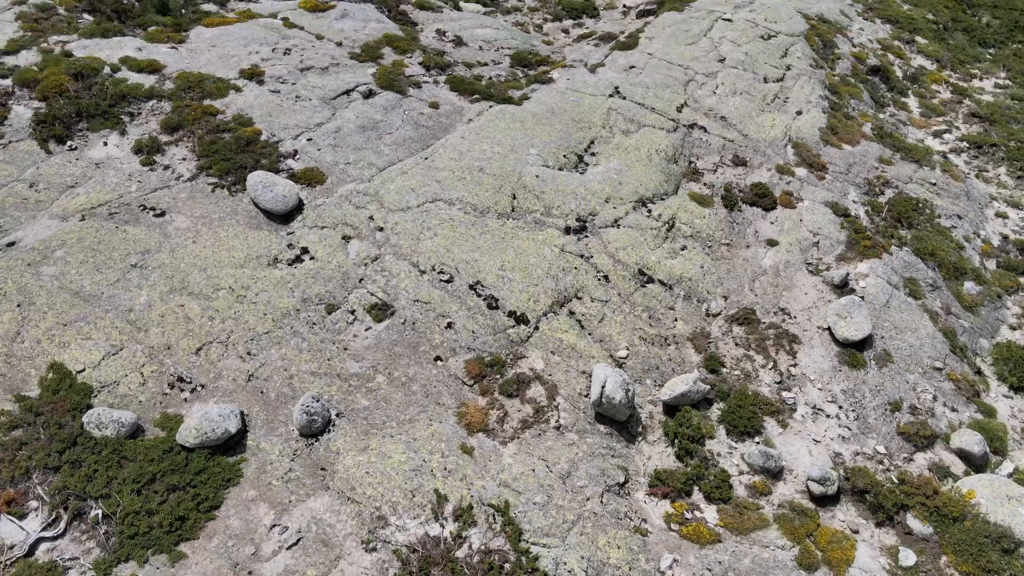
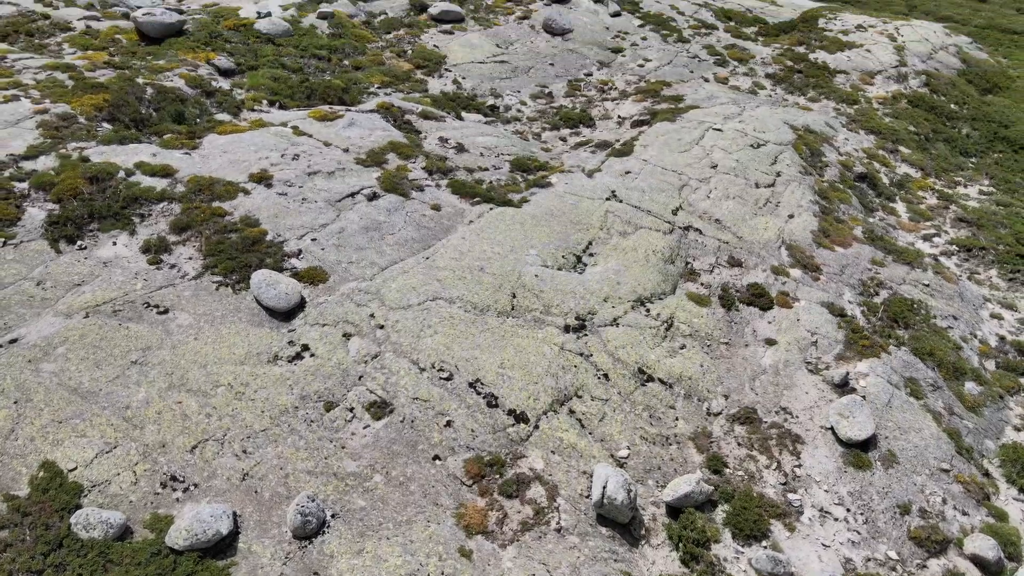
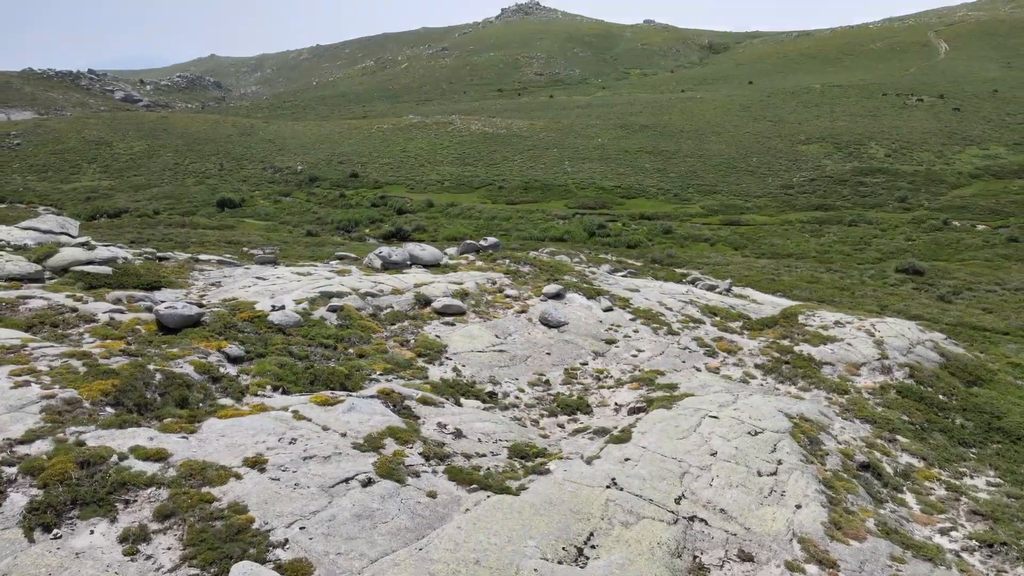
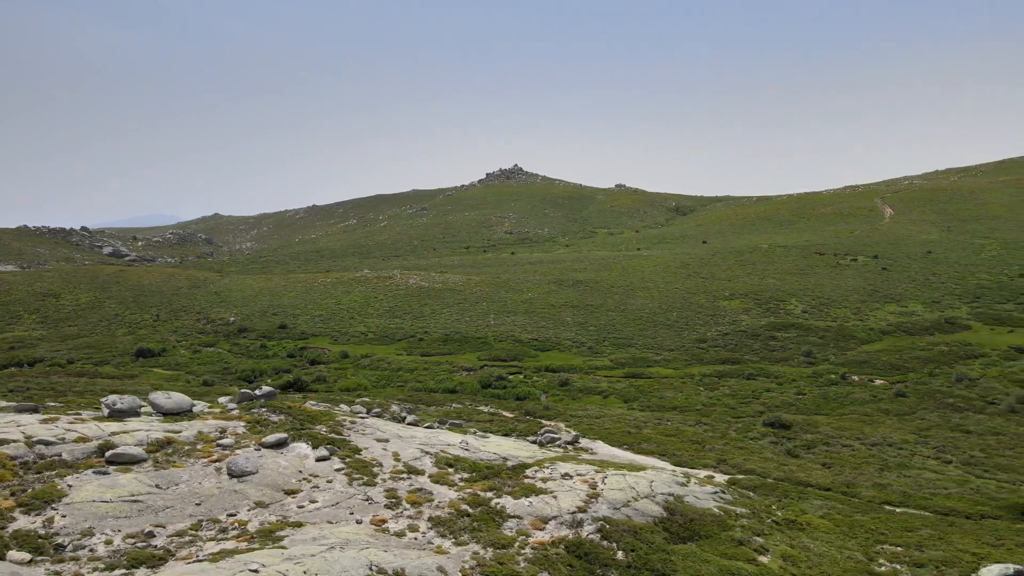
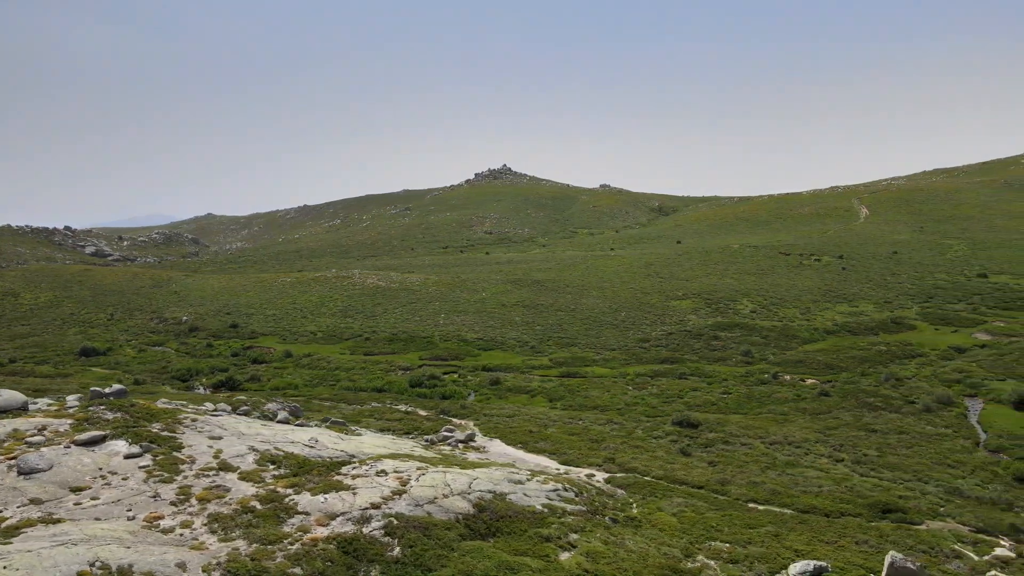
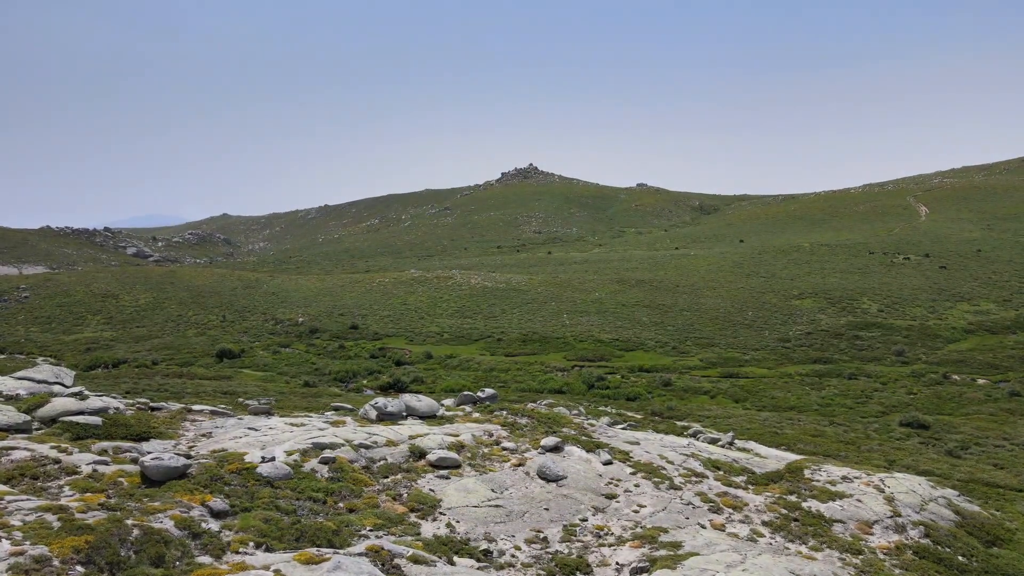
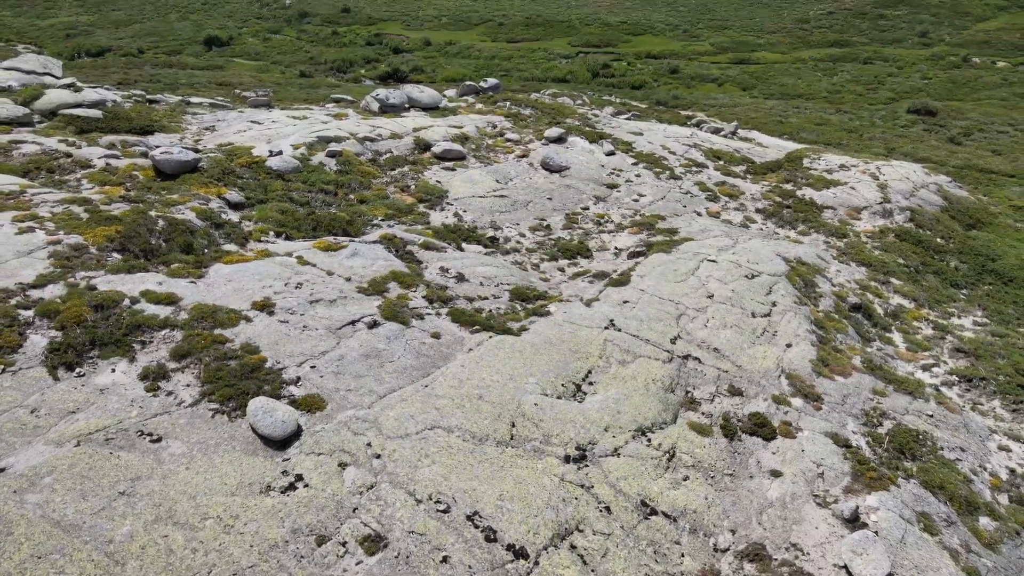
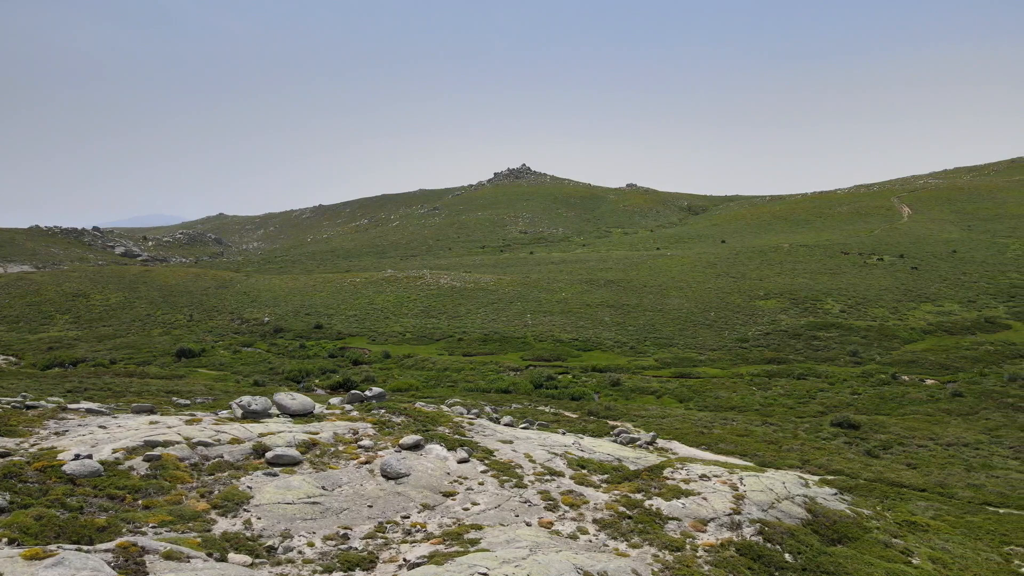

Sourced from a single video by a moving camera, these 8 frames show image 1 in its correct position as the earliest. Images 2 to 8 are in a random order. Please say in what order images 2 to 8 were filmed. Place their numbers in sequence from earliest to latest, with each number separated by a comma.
2, 7, 3, 6, 8, 4, 5
